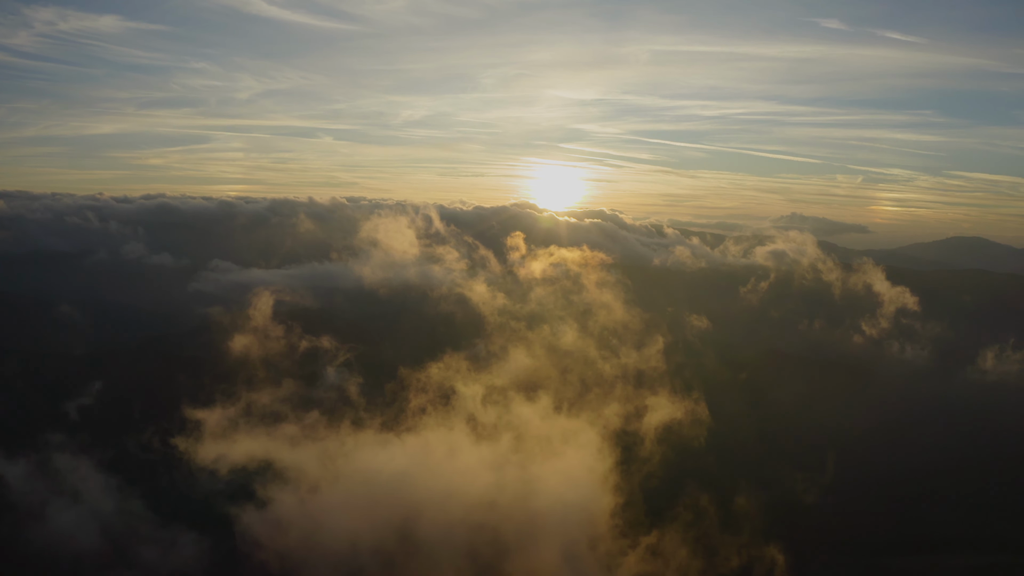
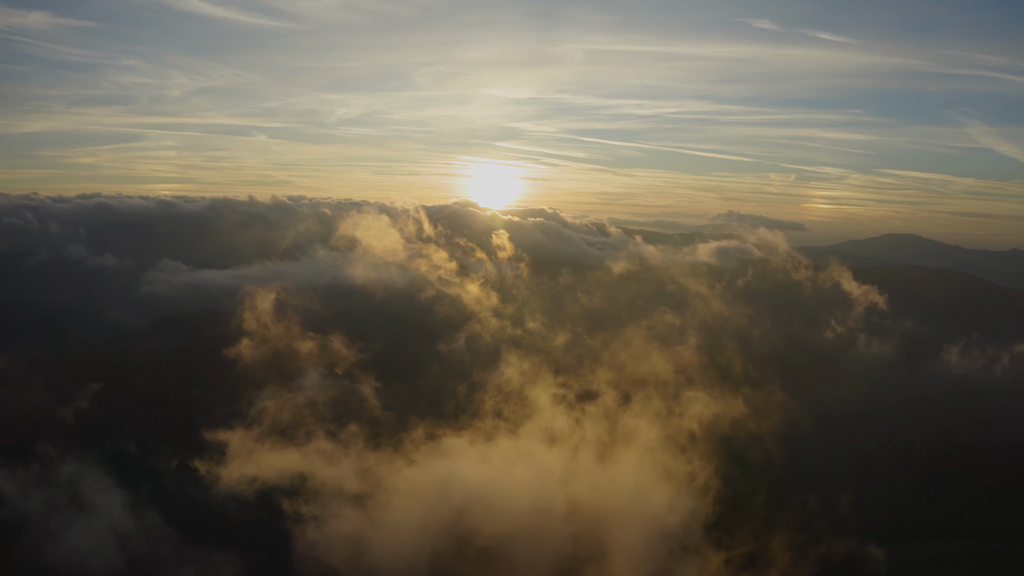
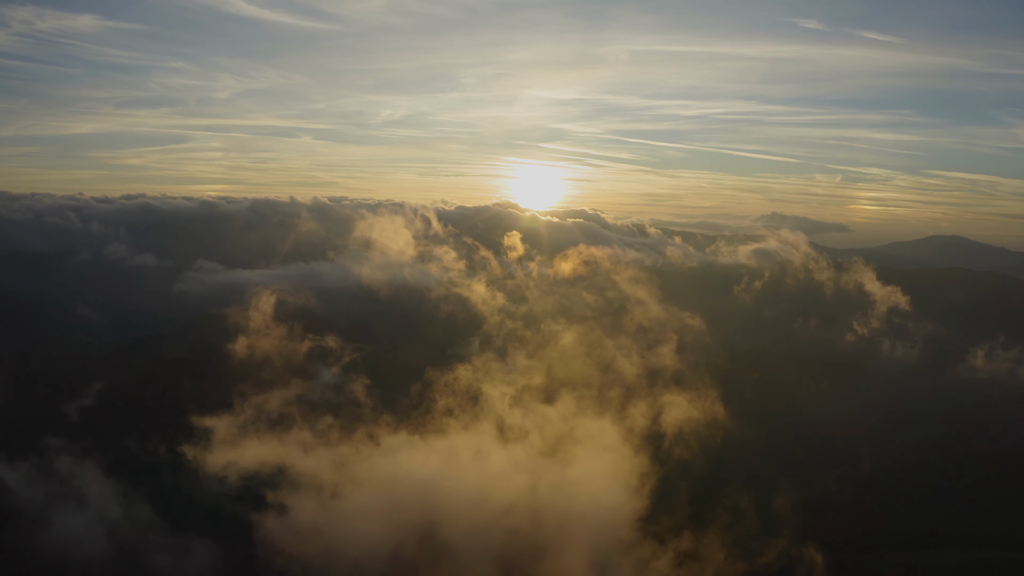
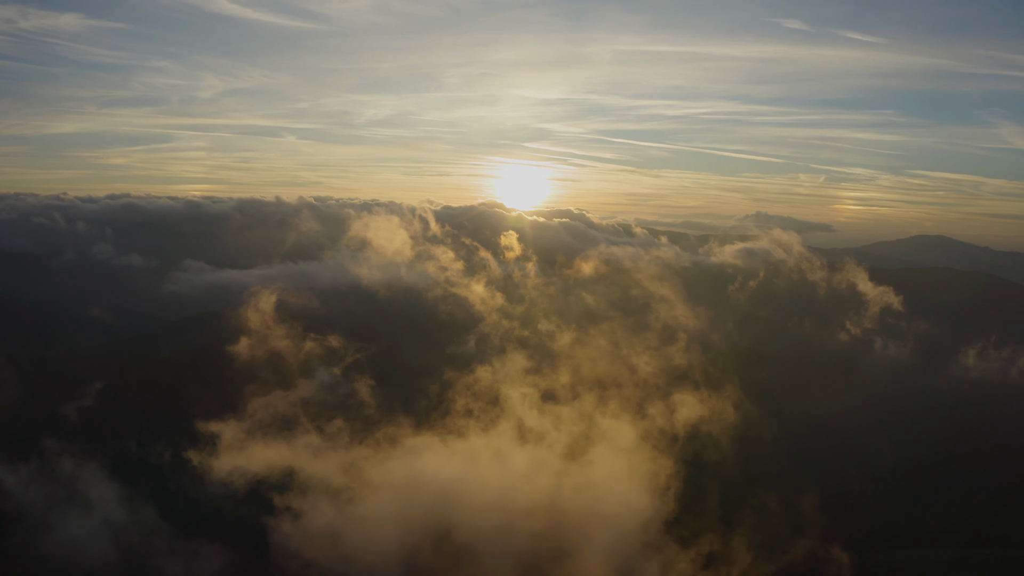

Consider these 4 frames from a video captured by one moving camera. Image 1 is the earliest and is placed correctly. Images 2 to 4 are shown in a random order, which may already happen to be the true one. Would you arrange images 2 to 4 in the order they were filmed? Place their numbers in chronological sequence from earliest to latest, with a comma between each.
3, 4, 2
